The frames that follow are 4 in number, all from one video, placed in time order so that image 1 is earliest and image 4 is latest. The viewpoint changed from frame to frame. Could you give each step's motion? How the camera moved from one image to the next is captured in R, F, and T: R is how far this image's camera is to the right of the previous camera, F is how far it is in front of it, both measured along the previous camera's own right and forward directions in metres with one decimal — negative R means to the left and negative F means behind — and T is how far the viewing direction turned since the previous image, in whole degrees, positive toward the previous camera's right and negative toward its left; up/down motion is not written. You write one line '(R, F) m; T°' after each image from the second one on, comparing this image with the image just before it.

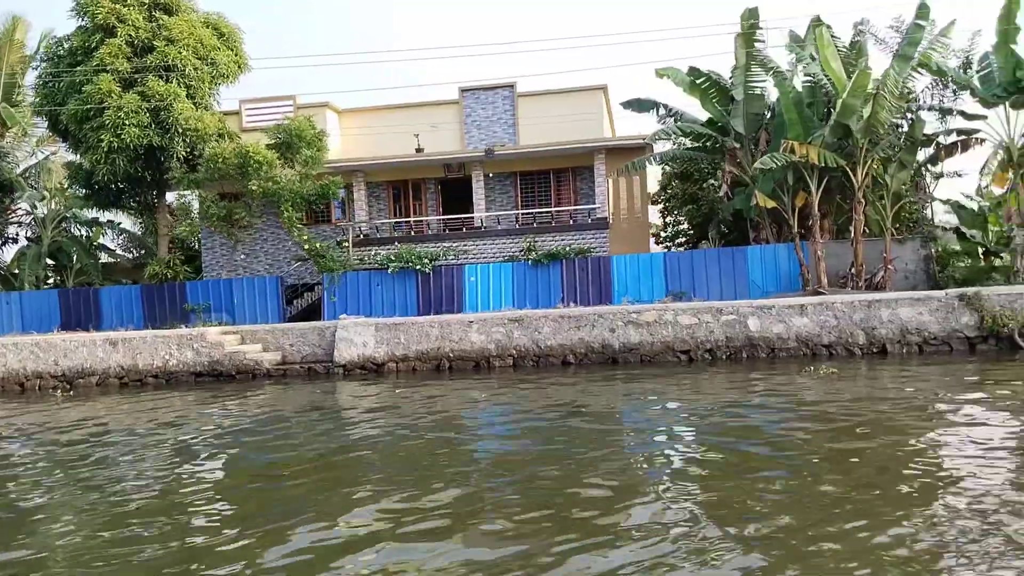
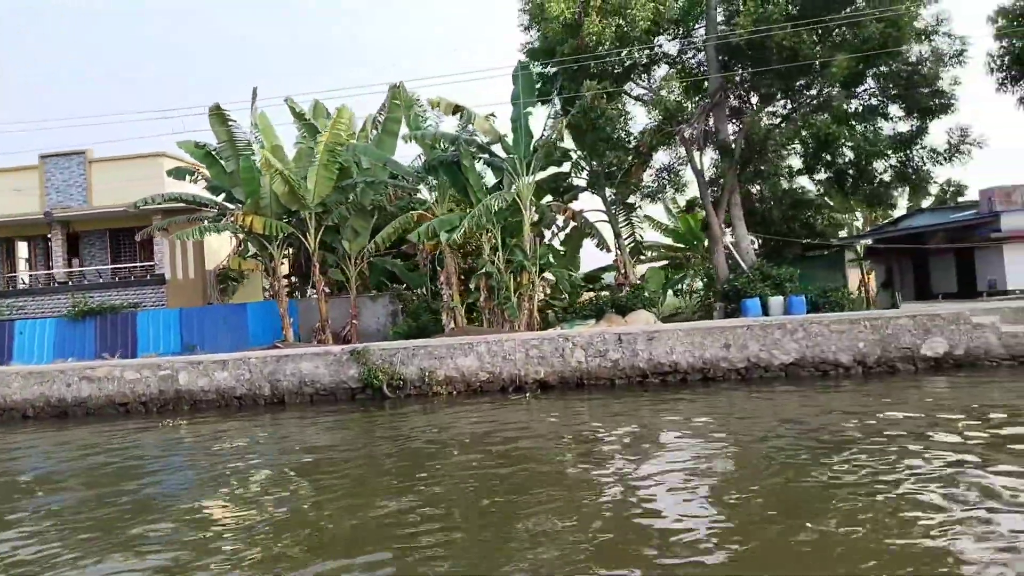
(+11.0, -1.8) m; +1°
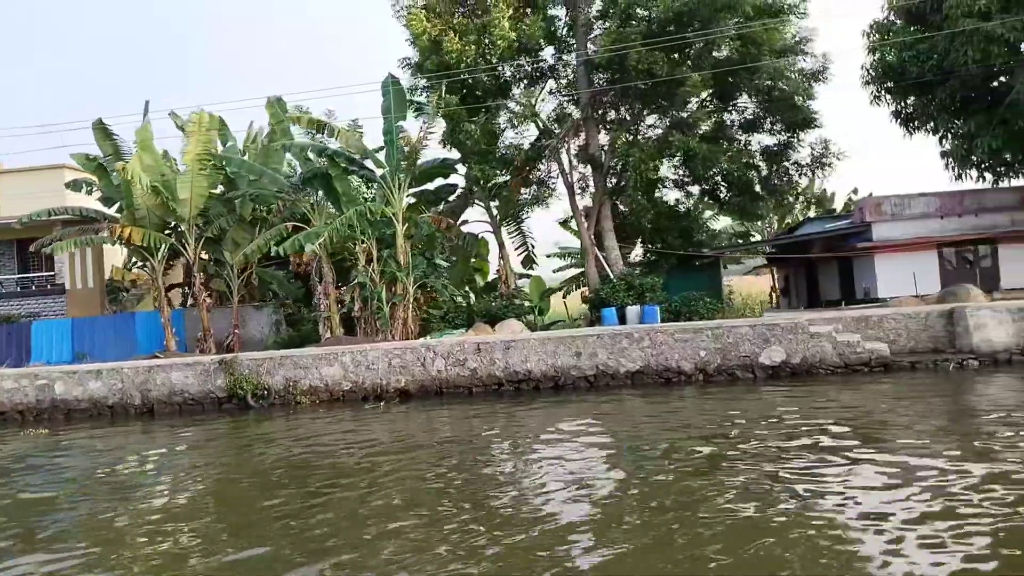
(+2.7, -0.4) m; 0°
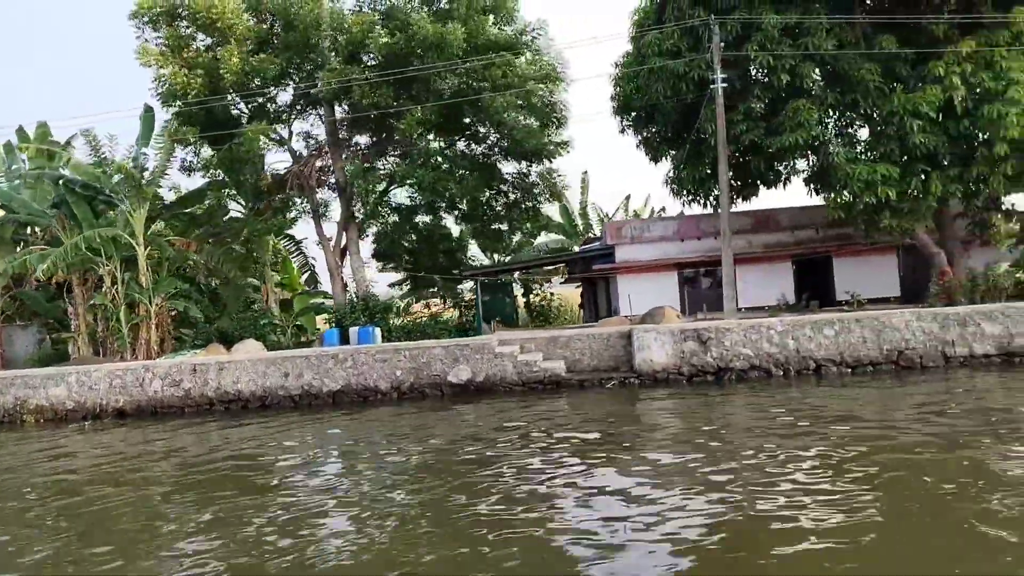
(+5.8, -1.0) m; +1°
